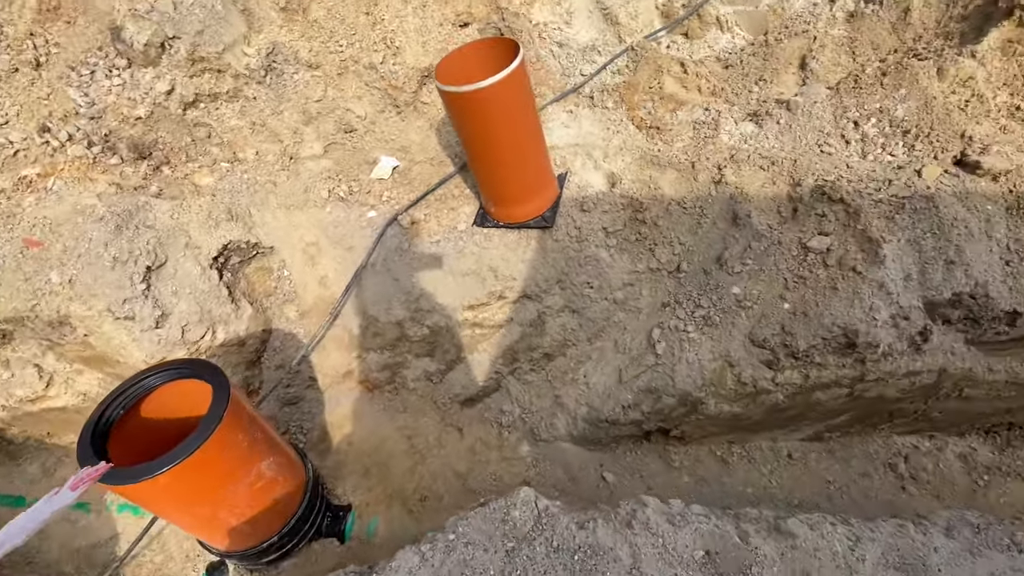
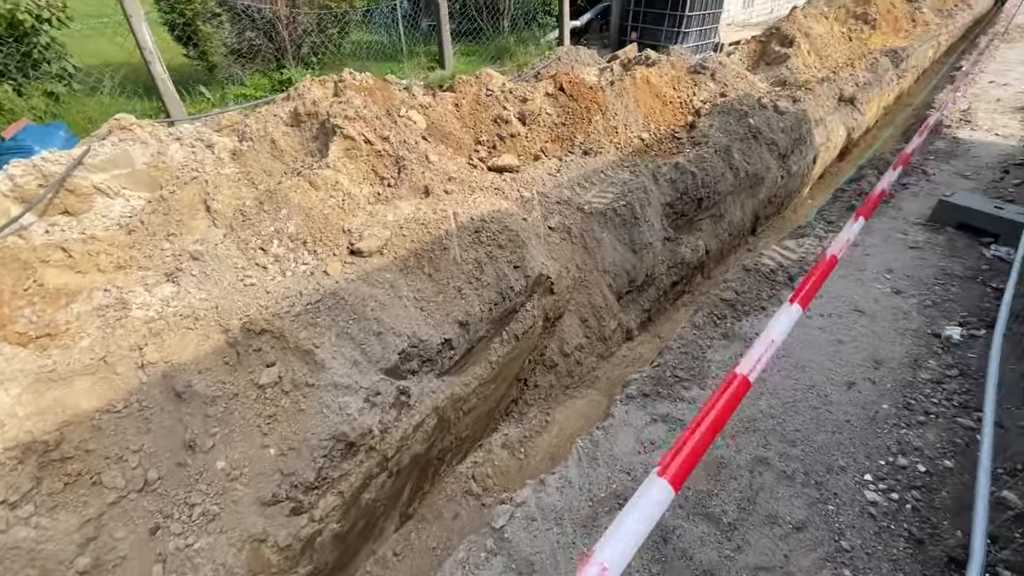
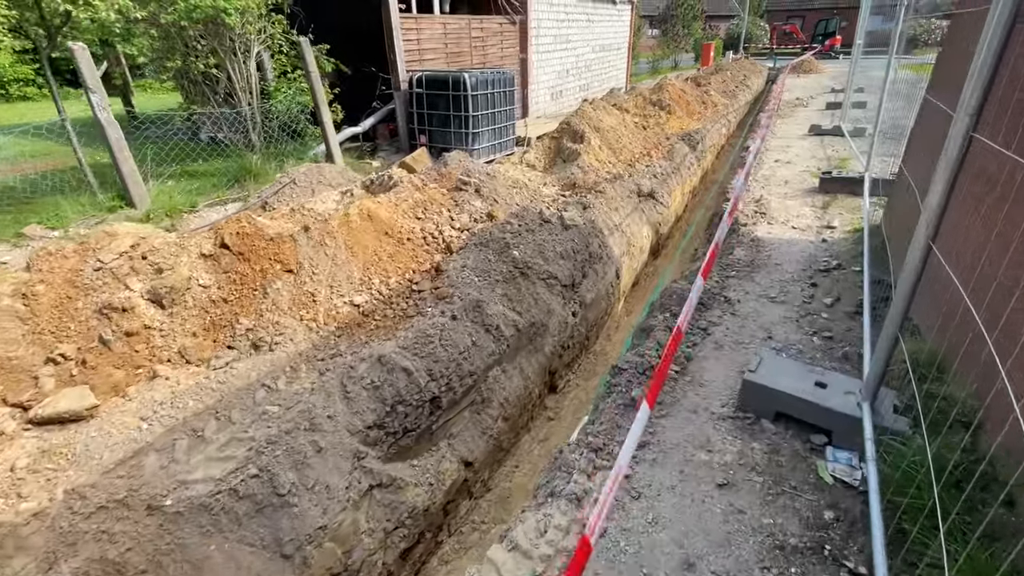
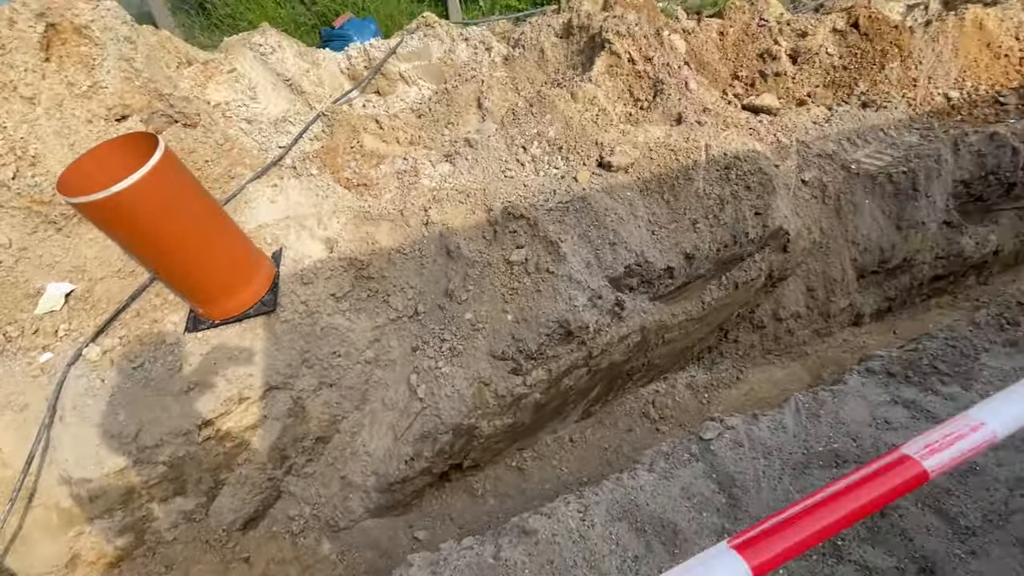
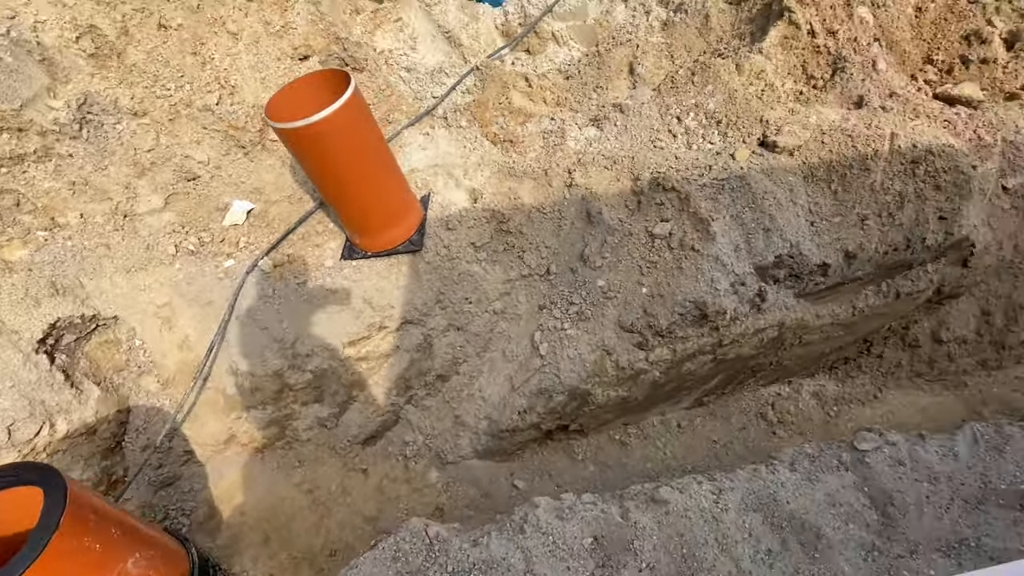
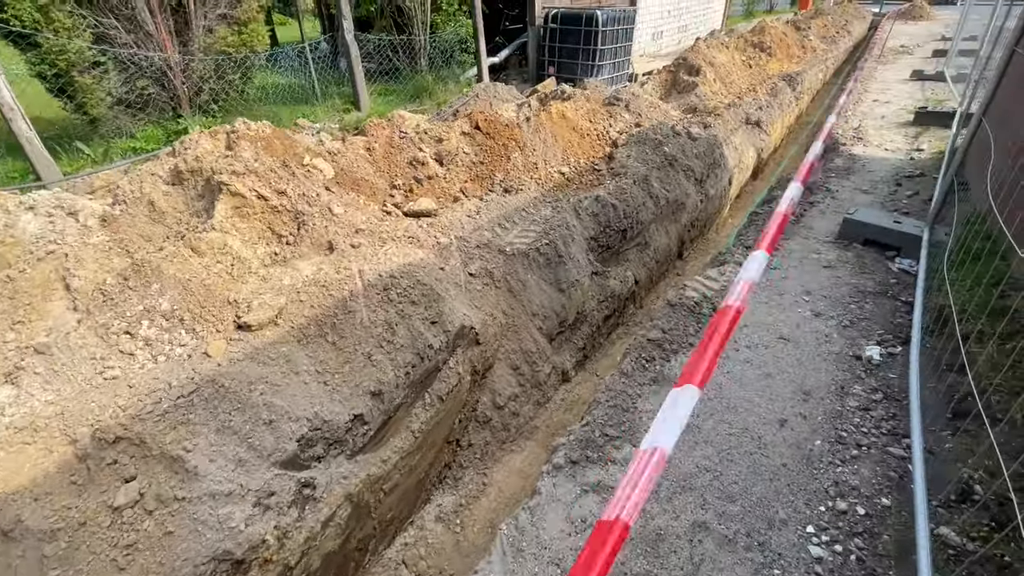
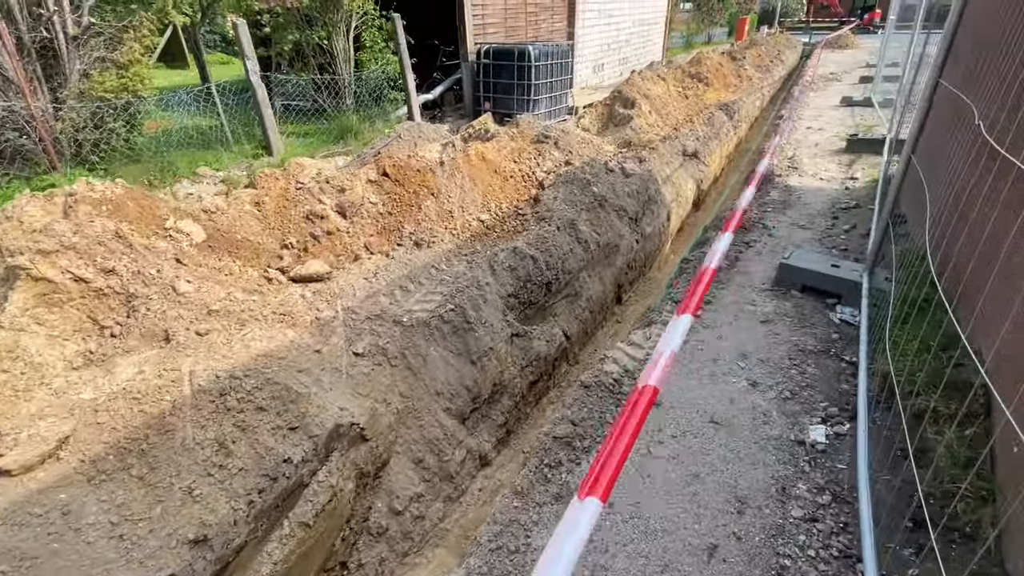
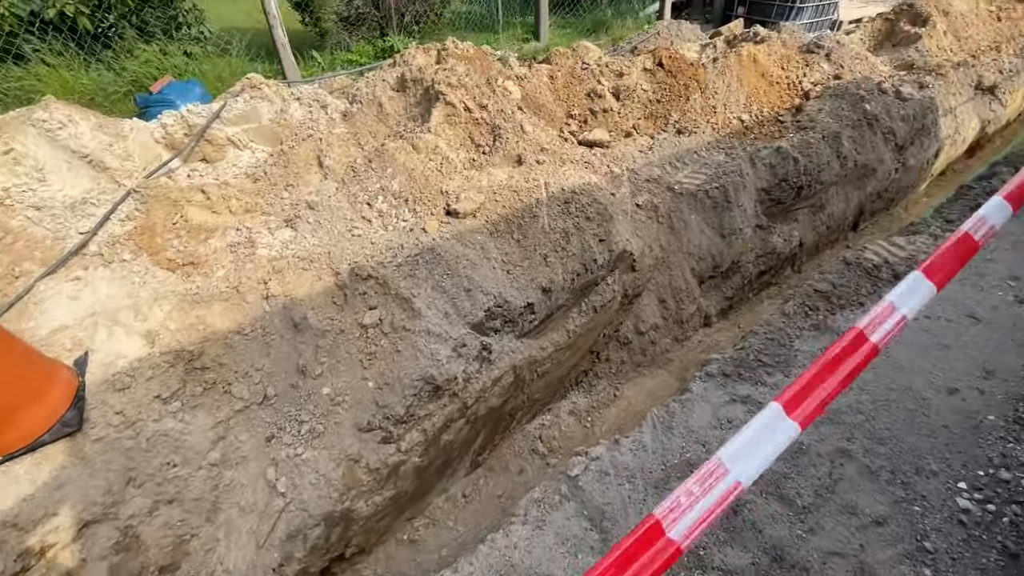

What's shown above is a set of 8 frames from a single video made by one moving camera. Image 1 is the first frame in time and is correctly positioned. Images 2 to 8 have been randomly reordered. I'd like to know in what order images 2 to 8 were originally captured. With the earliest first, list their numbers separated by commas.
5, 4, 8, 2, 6, 7, 3
